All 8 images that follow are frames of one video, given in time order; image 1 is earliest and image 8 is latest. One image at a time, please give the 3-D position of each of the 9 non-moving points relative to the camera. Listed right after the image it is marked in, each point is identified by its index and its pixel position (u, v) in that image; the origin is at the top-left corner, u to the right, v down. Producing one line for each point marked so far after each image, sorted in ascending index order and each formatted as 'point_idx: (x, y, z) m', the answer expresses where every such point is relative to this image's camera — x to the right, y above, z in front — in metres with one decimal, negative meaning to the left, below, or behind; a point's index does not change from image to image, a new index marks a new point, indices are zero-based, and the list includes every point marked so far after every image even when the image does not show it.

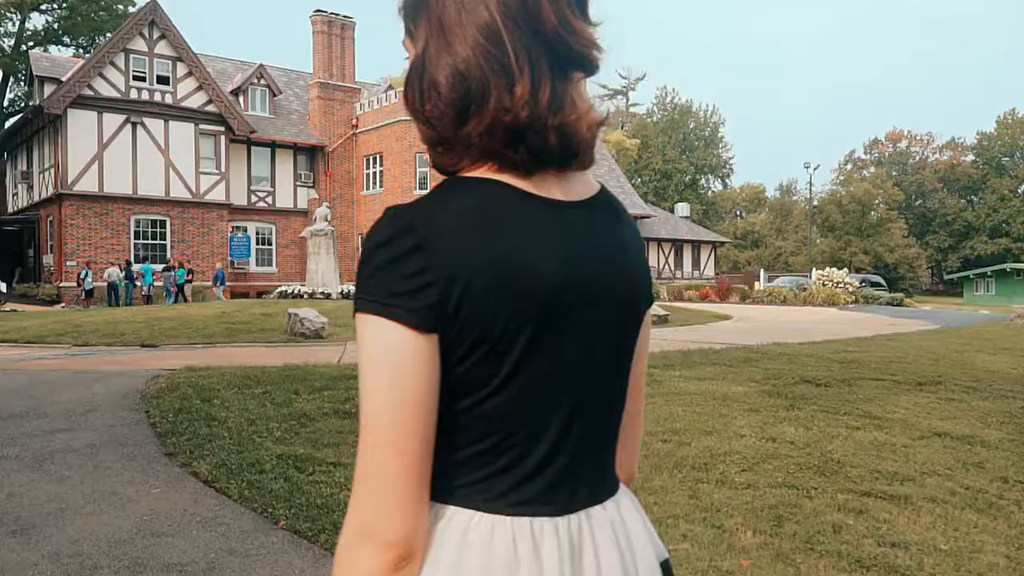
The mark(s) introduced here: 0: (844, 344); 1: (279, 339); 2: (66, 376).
0: (+4.3, -0.7, +10.7) m
1: (-3.7, -0.8, +13.1) m
2: (-4.4, -0.9, +8.2) m
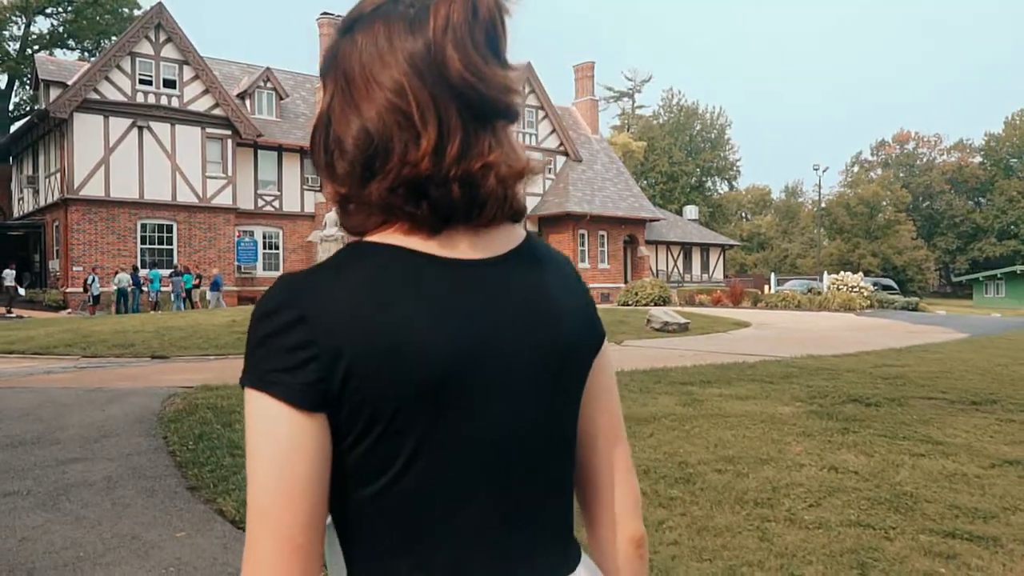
0: (+4.6, -0.8, +10.3) m
1: (-3.4, -1.0, +12.7) m
2: (-4.1, -1.0, +7.8) m
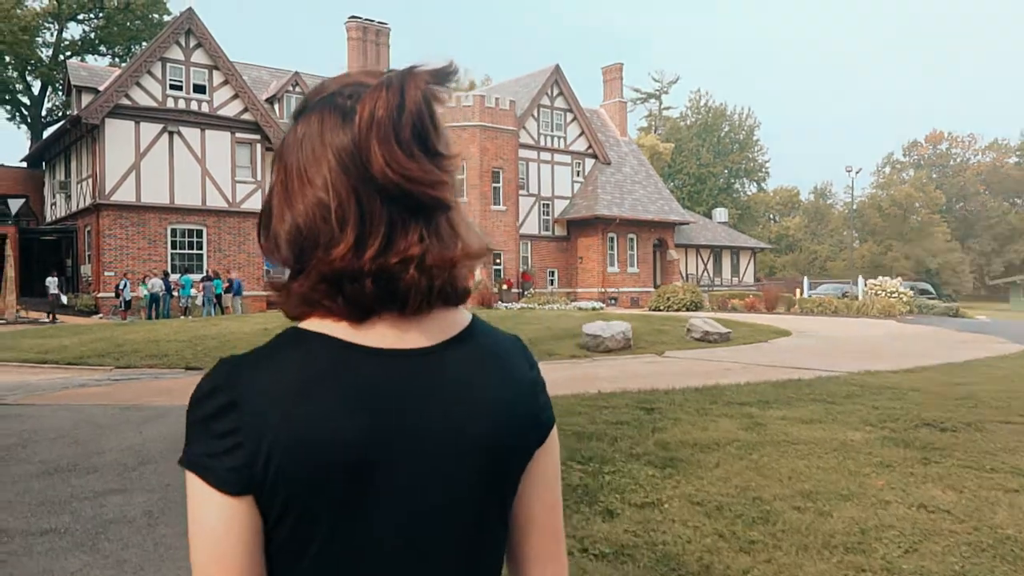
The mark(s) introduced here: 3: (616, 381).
0: (+5.1, -1.0, +9.8) m
1: (-2.8, -1.1, +12.5) m
2: (-3.7, -1.1, +7.6) m
3: (+1.3, -1.1, +10.6) m
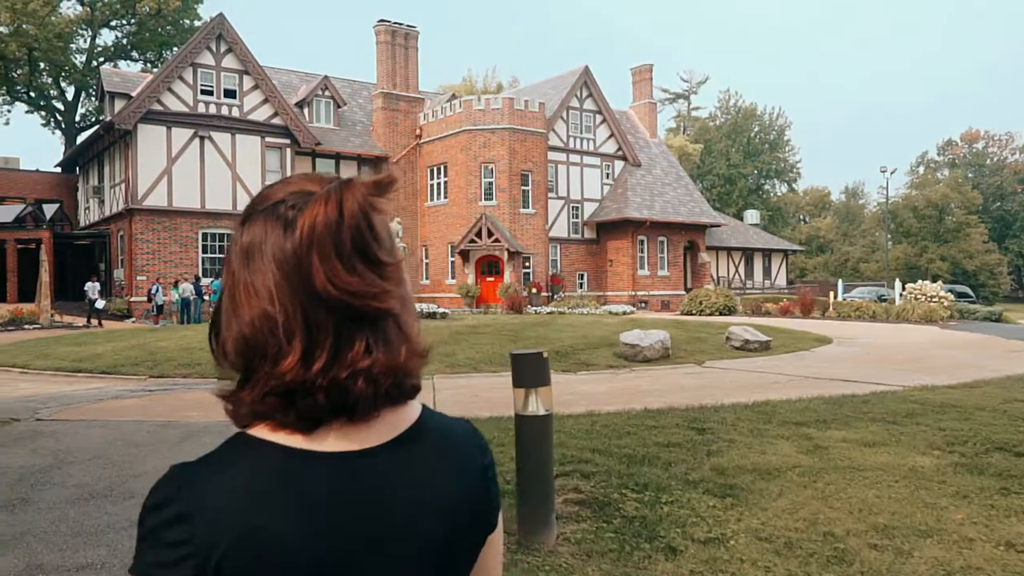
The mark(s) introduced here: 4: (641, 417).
0: (+5.6, -1.1, +9.4) m
1: (-2.2, -1.2, +12.3) m
2: (-3.3, -1.3, +7.4) m
3: (+1.8, -1.3, +10.2) m
4: (+1.2, -1.2, +7.7) m
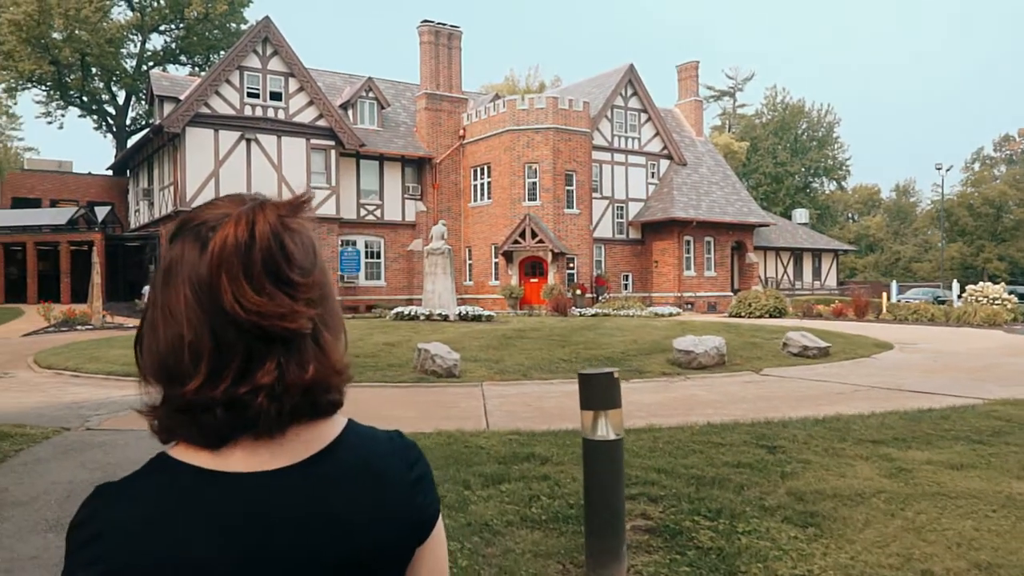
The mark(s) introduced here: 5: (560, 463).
0: (+6.2, -1.2, +8.8) m
1: (-1.5, -1.3, +12.0) m
2: (-2.8, -1.4, +7.3) m
3: (+2.4, -1.4, +9.8) m
4: (+1.7, -1.3, +7.3) m
5: (+0.4, -1.3, +6.1) m
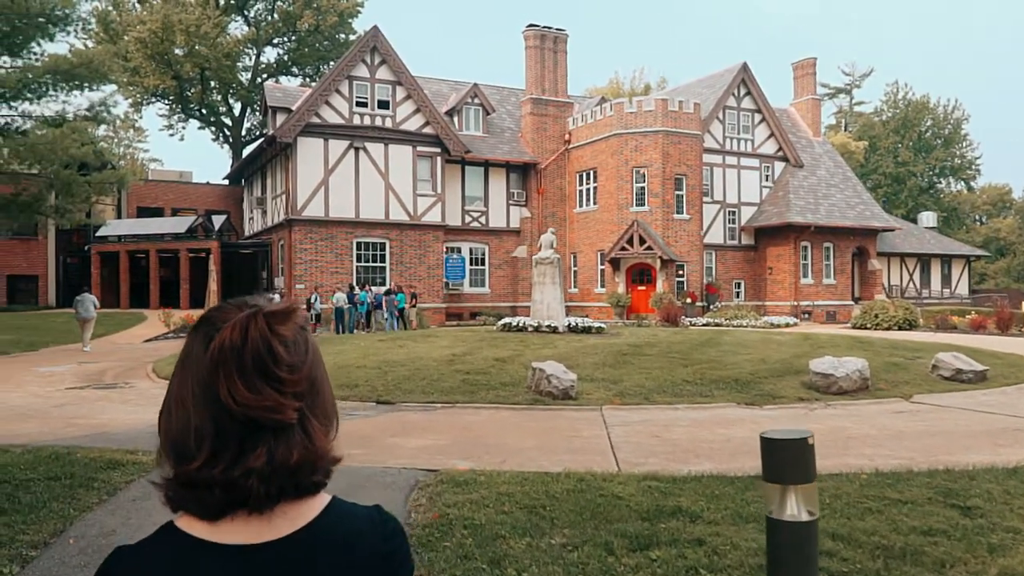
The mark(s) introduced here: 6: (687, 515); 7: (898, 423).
0: (+7.4, -1.4, +7.2) m
1: (+0.2, -1.5, +11.4) m
2: (-1.7, -1.6, +6.8) m
3: (+3.7, -1.6, +8.7) m
4: (+2.8, -1.5, +6.3) m
5: (+1.3, -1.5, +5.3) m
6: (+1.1, -1.5, +5.4) m
7: (+4.5, -1.6, +9.6) m
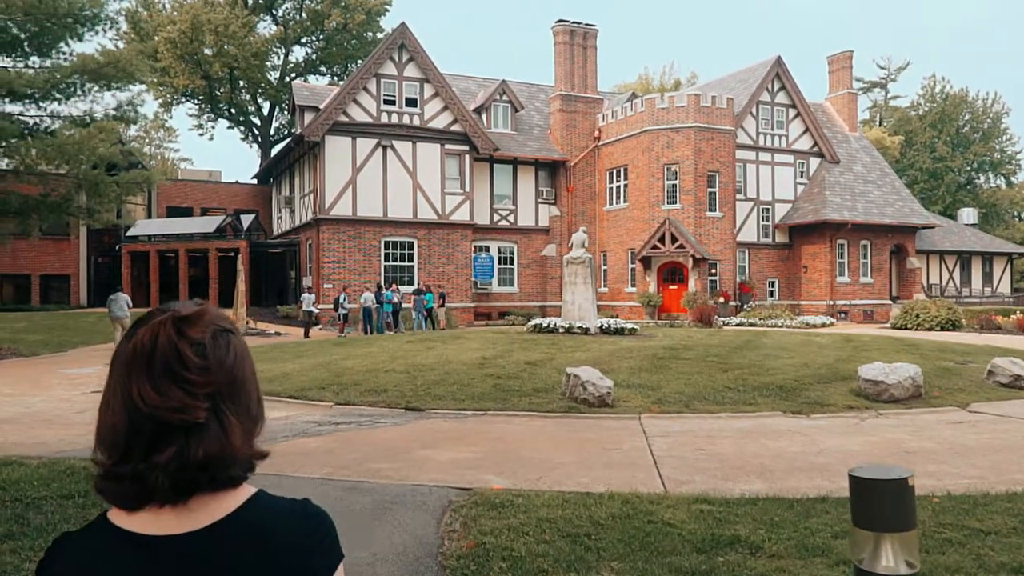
0: (+7.7, -1.5, +6.5) m
1: (+0.6, -1.6, +10.9) m
2: (-1.4, -1.6, +6.4) m
3: (+4.1, -1.6, +8.1) m
4: (+3.1, -1.5, +5.8) m
5: (+1.5, -1.6, +4.8) m
6: (+1.4, -1.5, +4.9) m
7: (+4.9, -1.6, +9.0) m
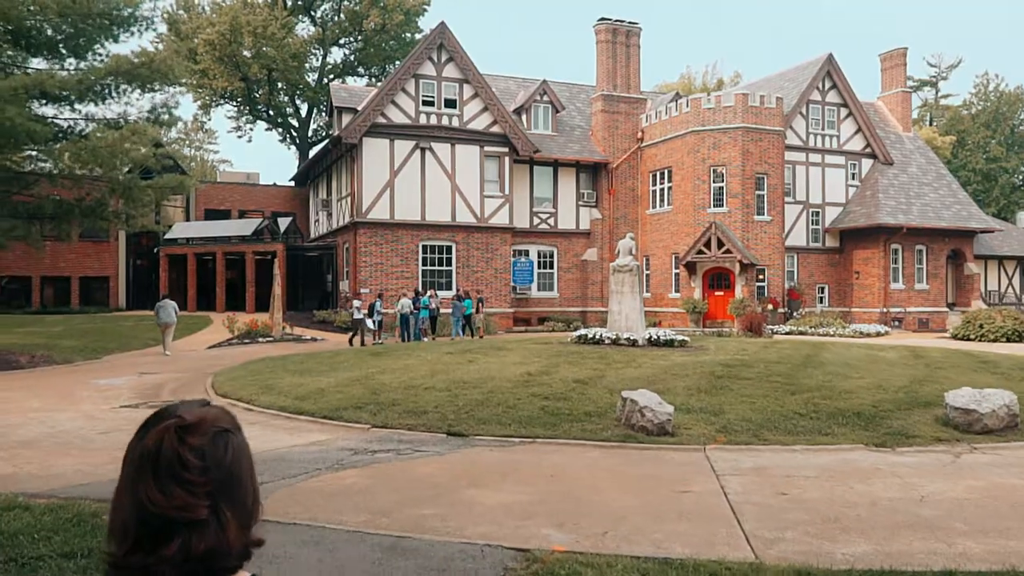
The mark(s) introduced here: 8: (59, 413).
0: (+8.1, -1.7, +5.3) m
1: (+1.2, -1.8, +10.0) m
2: (-0.9, -1.8, +5.6) m
3: (+4.6, -1.8, +7.1) m
4: (+3.5, -1.8, +4.7) m
5: (+1.9, -1.8, +3.8) m
6: (+1.8, -1.7, +4.0) m
7: (+5.5, -1.8, +7.9) m
8: (-6.9, -1.9, +12.5) m
